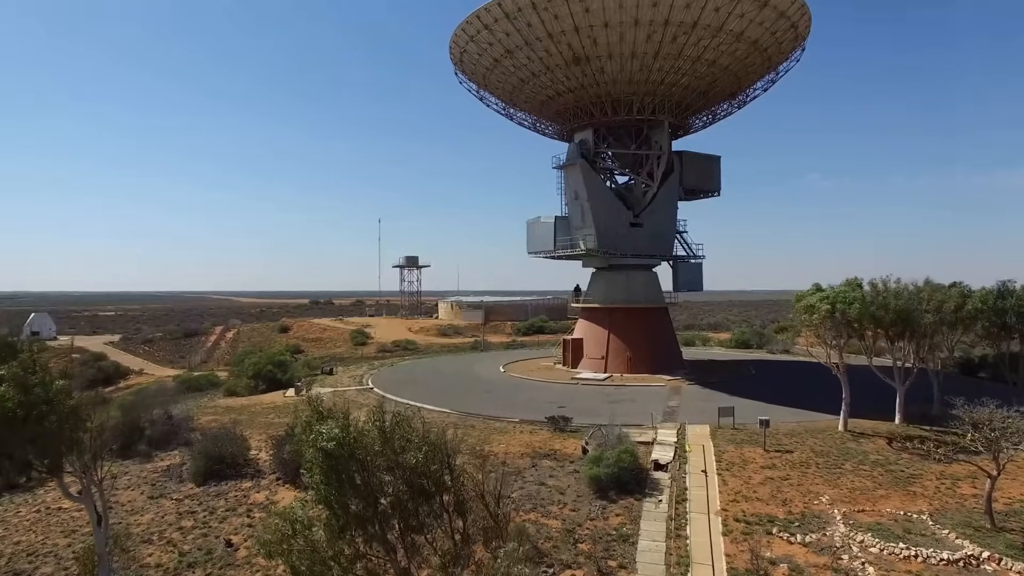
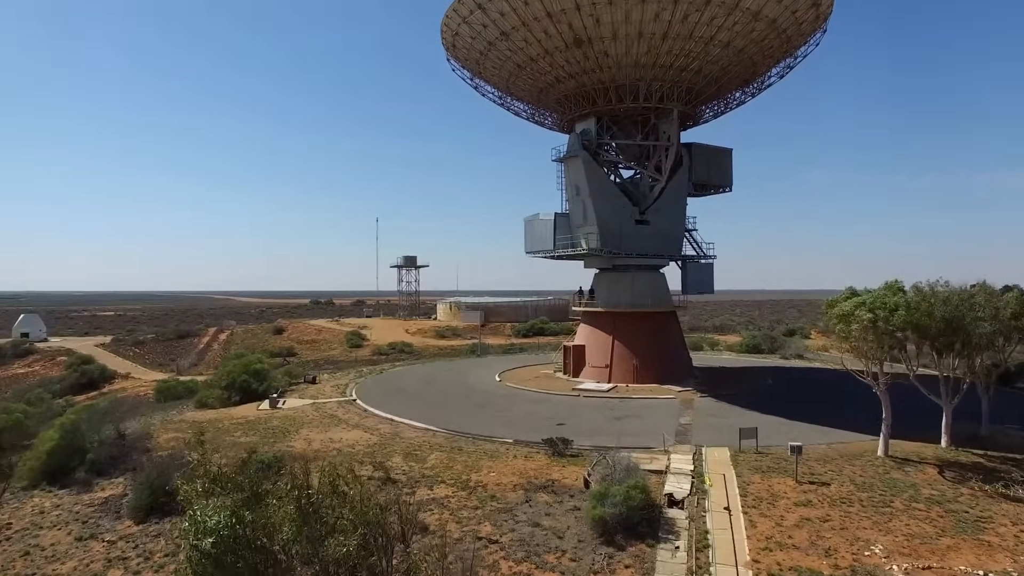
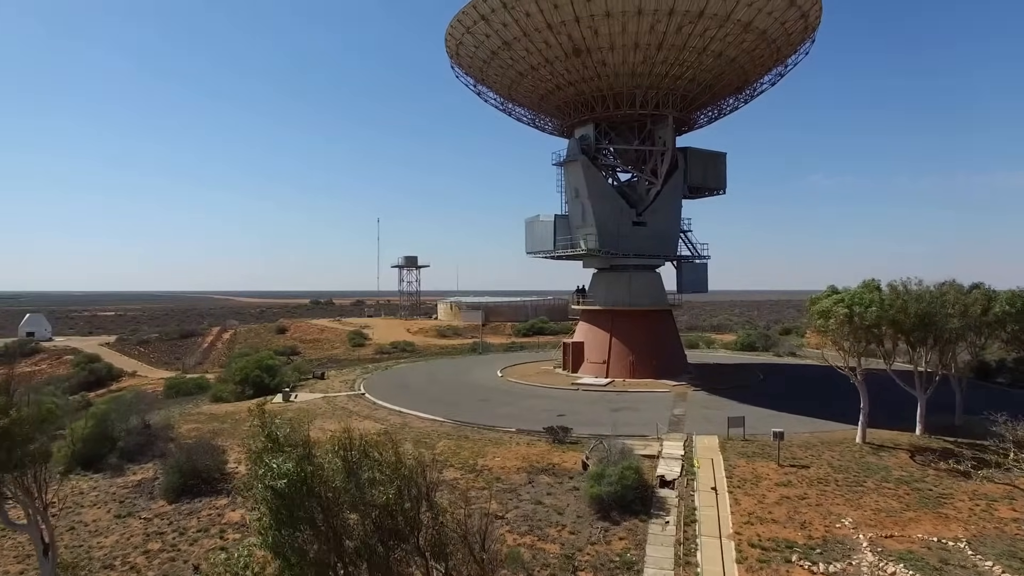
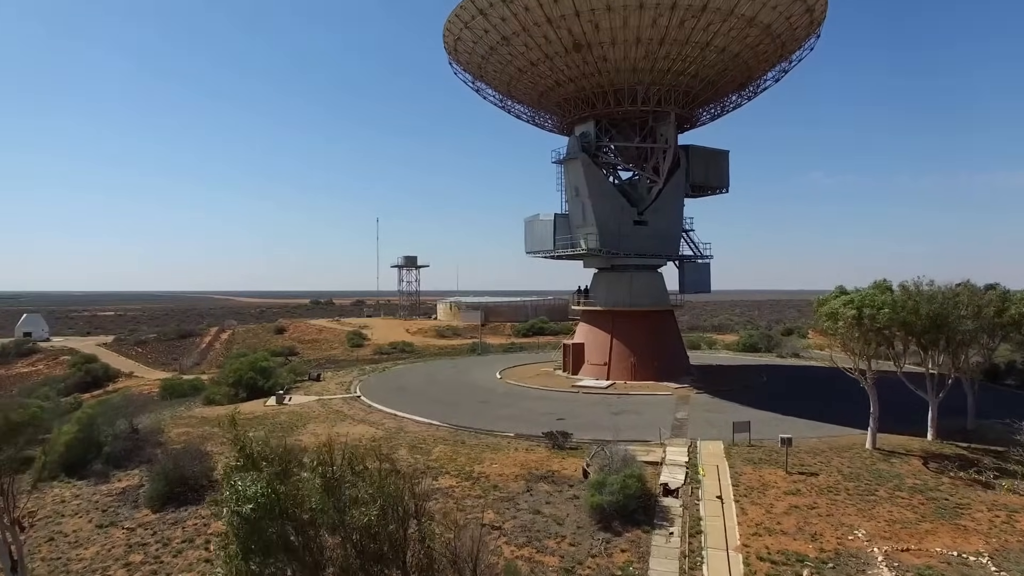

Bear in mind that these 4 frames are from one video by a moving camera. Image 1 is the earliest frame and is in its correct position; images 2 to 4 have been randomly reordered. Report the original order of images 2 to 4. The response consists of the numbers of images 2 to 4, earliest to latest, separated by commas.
3, 4, 2
